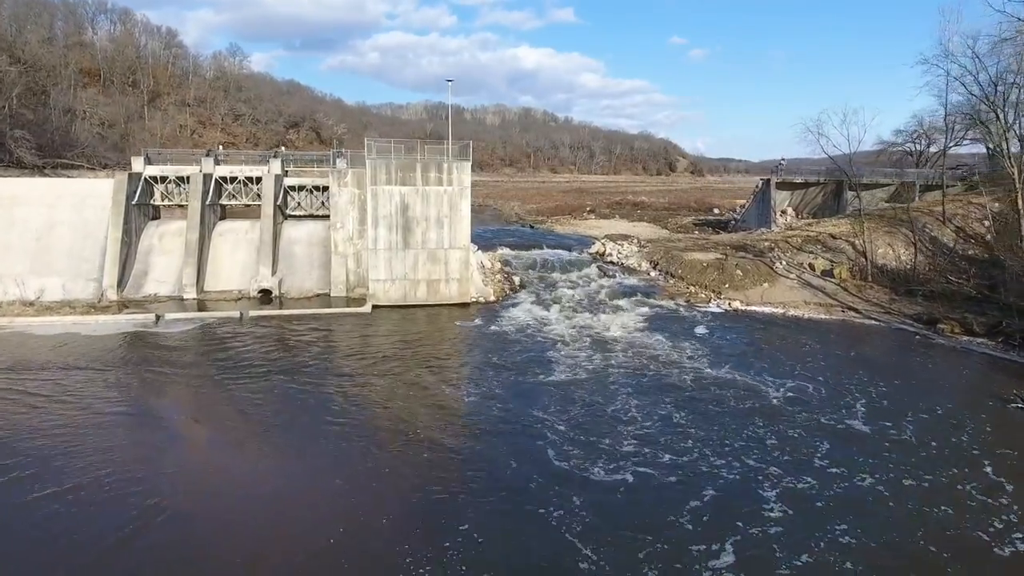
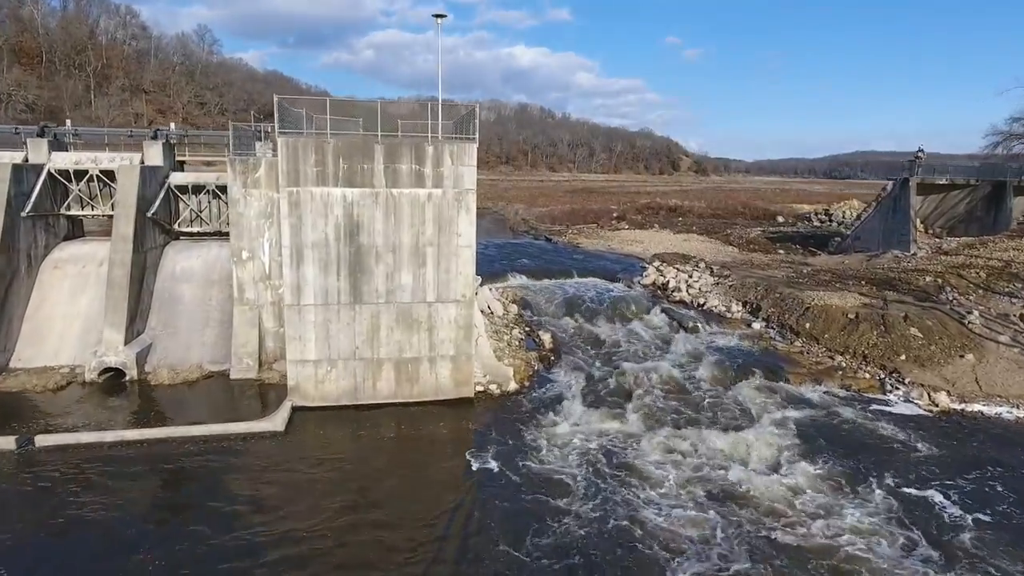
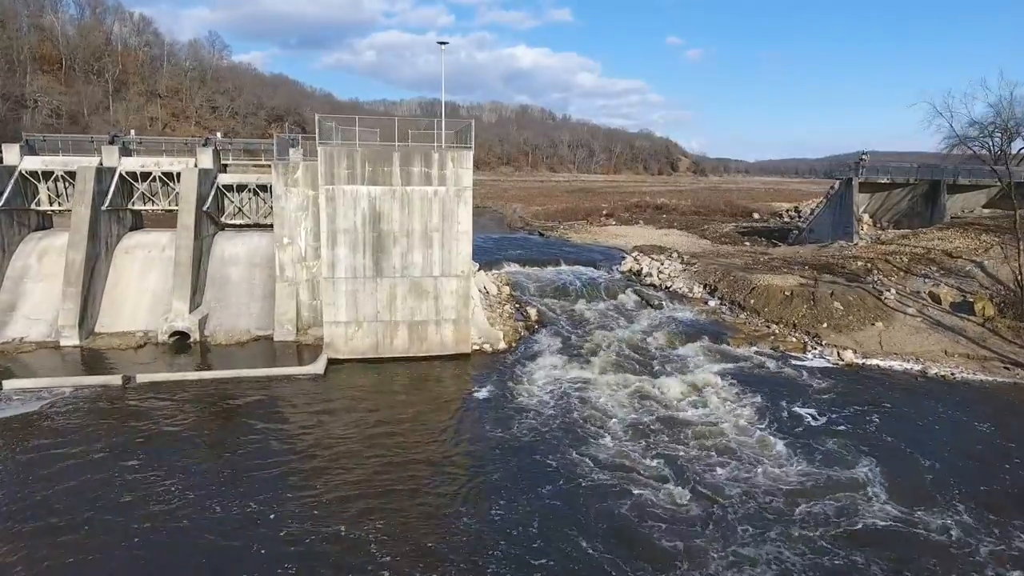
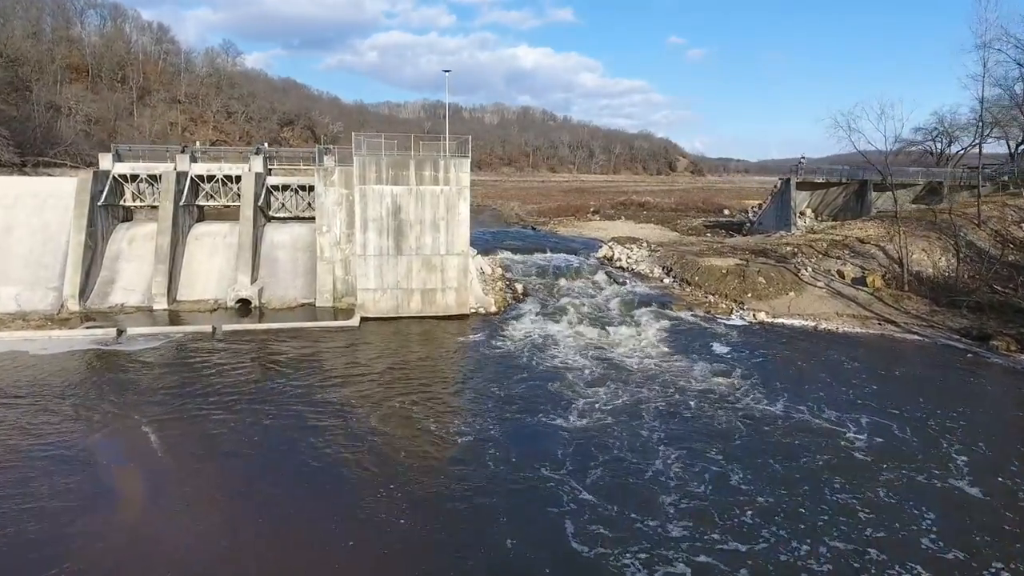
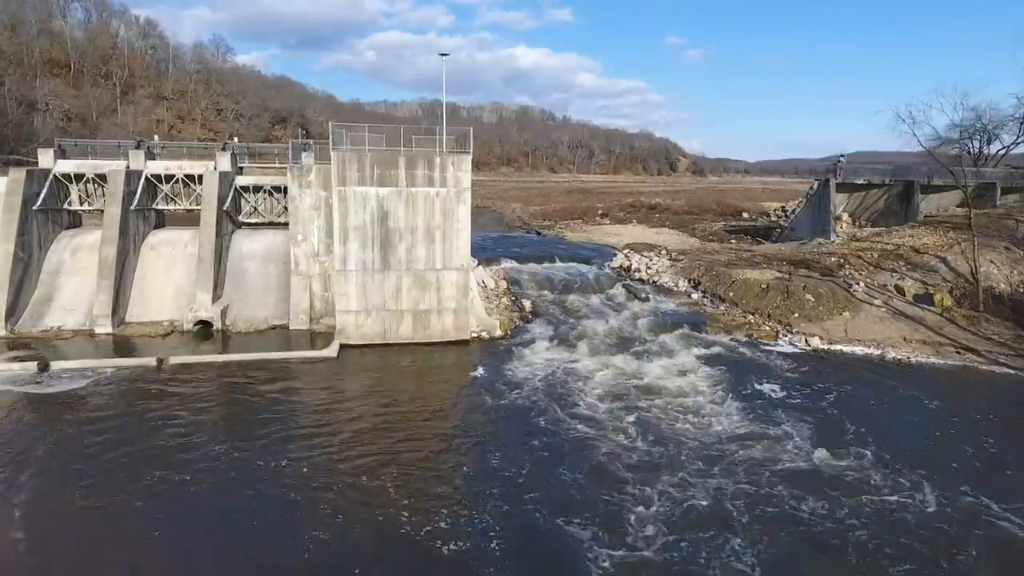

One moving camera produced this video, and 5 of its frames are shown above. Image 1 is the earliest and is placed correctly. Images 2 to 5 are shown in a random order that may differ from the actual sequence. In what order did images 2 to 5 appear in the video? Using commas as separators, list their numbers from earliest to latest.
4, 5, 3, 2
